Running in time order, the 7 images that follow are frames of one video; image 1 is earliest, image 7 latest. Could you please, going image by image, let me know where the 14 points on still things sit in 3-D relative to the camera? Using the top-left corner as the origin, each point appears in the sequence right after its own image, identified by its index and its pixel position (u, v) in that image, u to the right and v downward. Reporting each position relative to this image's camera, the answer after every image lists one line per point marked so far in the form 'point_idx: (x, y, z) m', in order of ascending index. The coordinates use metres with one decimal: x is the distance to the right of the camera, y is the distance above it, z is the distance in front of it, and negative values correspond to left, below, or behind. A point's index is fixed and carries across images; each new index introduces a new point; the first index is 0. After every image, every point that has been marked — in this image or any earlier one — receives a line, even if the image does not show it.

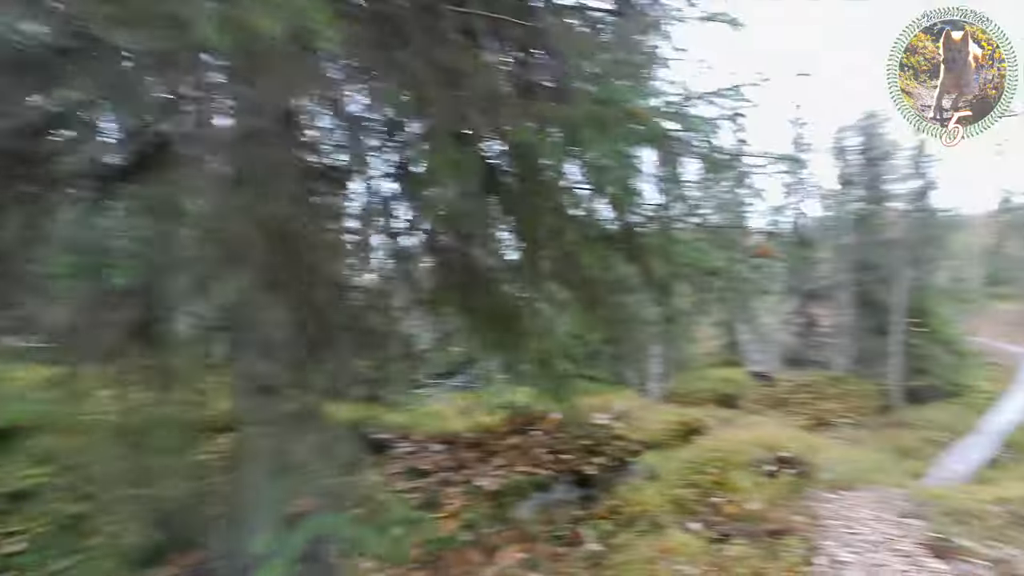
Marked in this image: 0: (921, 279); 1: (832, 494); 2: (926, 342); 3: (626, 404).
0: (+11.6, +0.2, +16.2) m
1: (+4.1, -2.7, +7.3) m
2: (+11.7, -1.5, +16.1) m
3: (+2.9, -3.0, +14.3) m
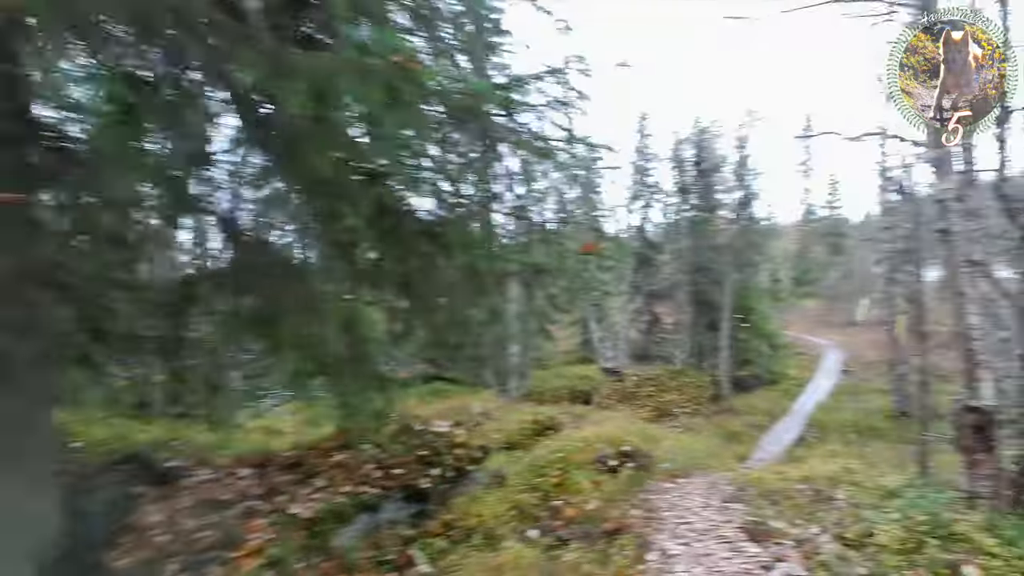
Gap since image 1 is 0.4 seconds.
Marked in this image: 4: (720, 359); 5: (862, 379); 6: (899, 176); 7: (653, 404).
0: (+7.4, +0.2, +18.0) m
1: (+2.1, -2.6, +7.6) m
2: (+7.5, -1.5, +18.0) m
3: (-0.7, -3.0, +14.2) m
4: (+6.1, -2.1, +16.7) m
5: (+10.7, -2.8, +17.4) m
6: (+6.9, +2.0, +10.2) m
7: (+3.7, -3.1, +14.9) m
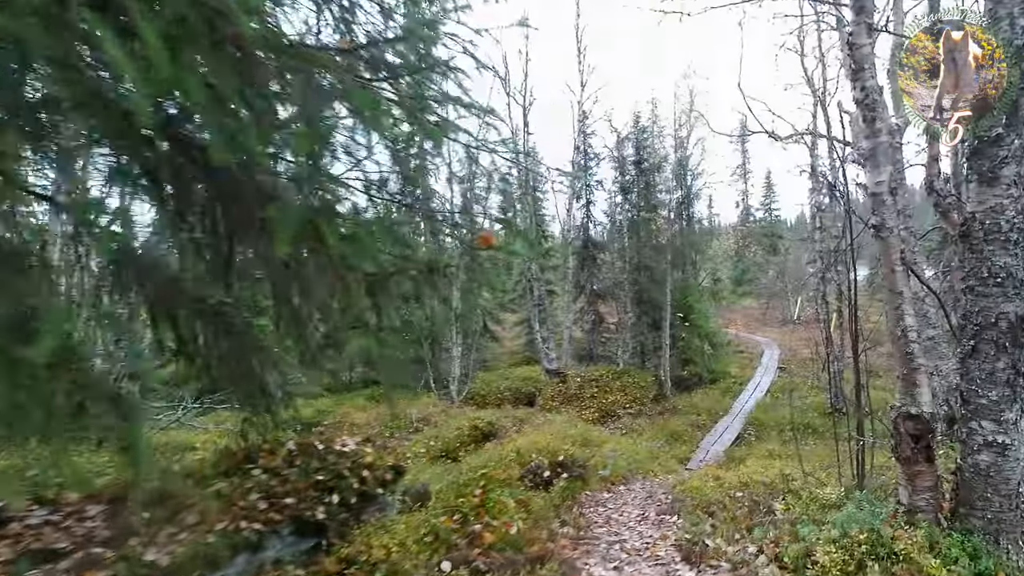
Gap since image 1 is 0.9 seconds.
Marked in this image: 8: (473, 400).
0: (+5.5, +0.3, +18.1) m
1: (+1.2, -2.6, +7.3) m
2: (+5.6, -1.5, +18.1) m
3: (-2.2, -3.0, +13.7) m
4: (+4.4, -2.1, +16.7) m
5: (+8.9, -2.8, +17.8) m
6: (+5.8, +2.0, +10.3) m
7: (+2.2, -3.1, +14.7) m
8: (-1.1, -3.3, +16.7) m
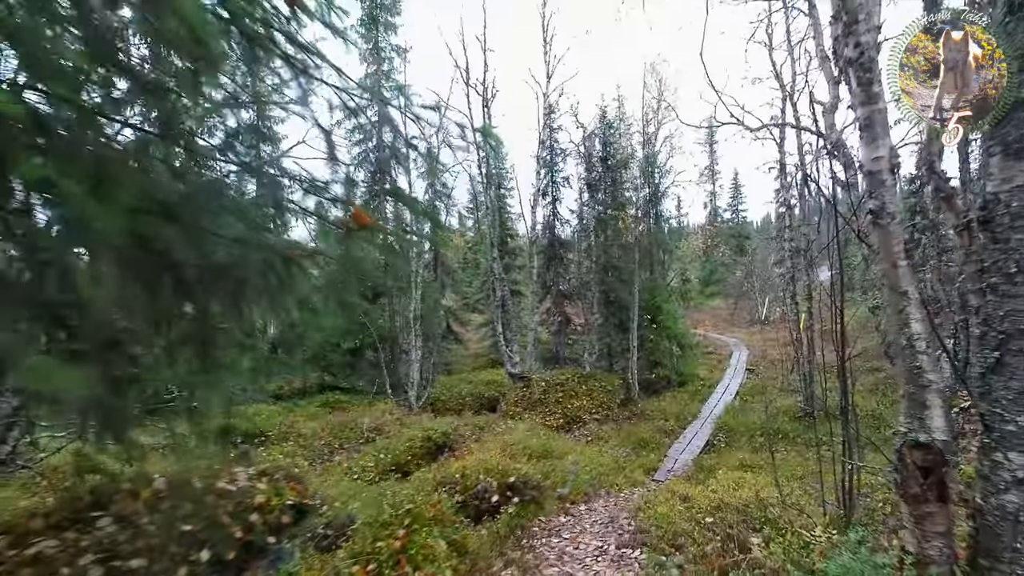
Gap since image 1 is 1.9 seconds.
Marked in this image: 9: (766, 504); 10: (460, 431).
0: (+4.4, +0.3, +17.6) m
1: (+0.6, -2.6, +6.6) m
2: (+4.5, -1.5, +17.6) m
3: (-3.1, -3.0, +12.8) m
4: (+3.4, -2.1, +16.2) m
5: (+7.8, -2.8, +17.4) m
6: (+5.0, +2.0, +9.8) m
7: (+1.2, -3.1, +14.1) m
8: (-2.2, -3.3, +15.8) m
9: (+2.8, -2.3, +6.3) m
10: (-1.1, -3.1, +11.8) m
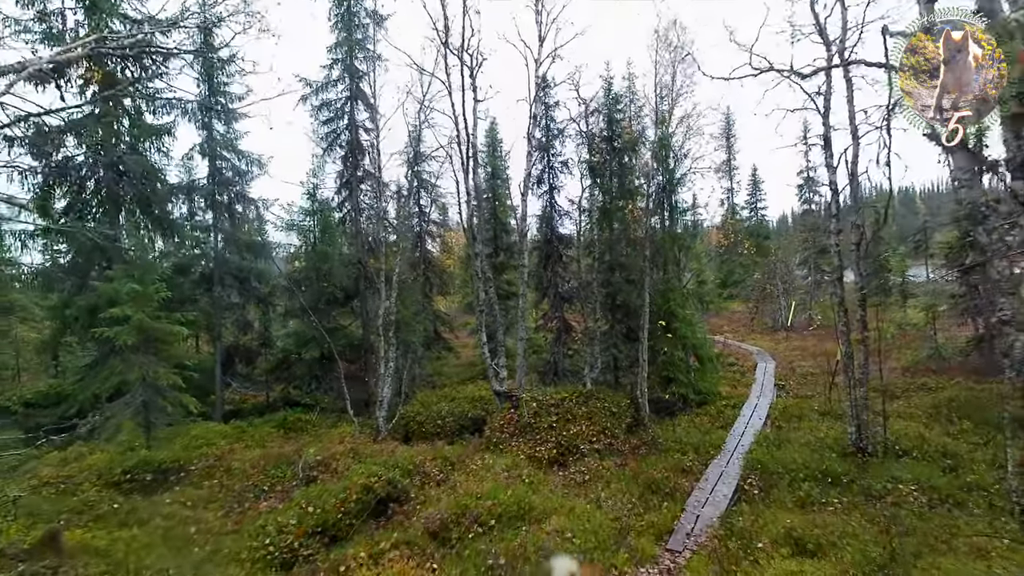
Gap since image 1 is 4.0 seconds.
0: (+4.1, +0.2, +15.1) m
1: (+0.1, -2.7, +4.1) m
2: (+4.2, -1.6, +15.0) m
3: (-3.5, -3.0, +10.4) m
4: (+3.1, -2.1, +13.6) m
5: (+7.5, -2.9, +14.8) m
6: (+4.6, +2.0, +7.3) m
7: (+0.9, -3.1, +11.6) m
8: (-2.5, -3.3, +13.4) m
9: (+2.3, -2.4, +3.8) m
10: (-1.5, -3.1, +9.4) m
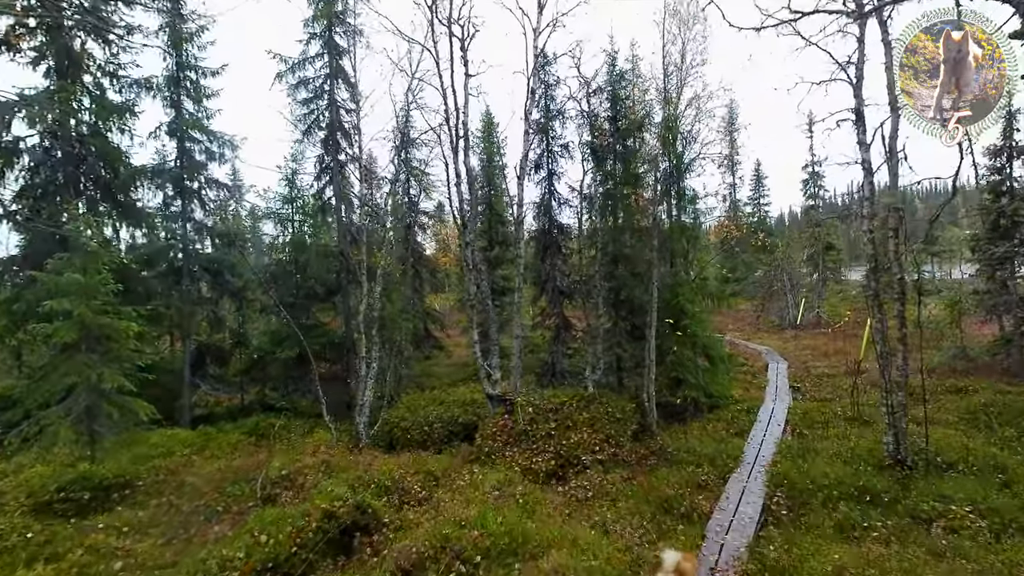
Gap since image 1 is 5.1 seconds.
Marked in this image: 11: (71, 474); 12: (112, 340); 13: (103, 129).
0: (+4.0, +0.3, +13.9) m
1: (0.0, -2.5, +2.9) m
2: (+4.1, -1.4, +13.8) m
3: (-3.6, -2.9, +9.1) m
4: (+2.9, -2.0, +12.4) m
5: (+7.4, -2.7, +13.6) m
6: (+4.5, +2.1, +6.1) m
7: (+0.8, -3.0, +10.4) m
8: (-2.6, -3.1, +12.2) m
9: (+2.2, -2.2, +2.6) m
10: (-1.6, -2.9, +8.2) m
11: (-6.8, -2.9, +8.8) m
12: (-6.8, -0.9, +9.7) m
13: (-10.0, +3.9, +13.8) m
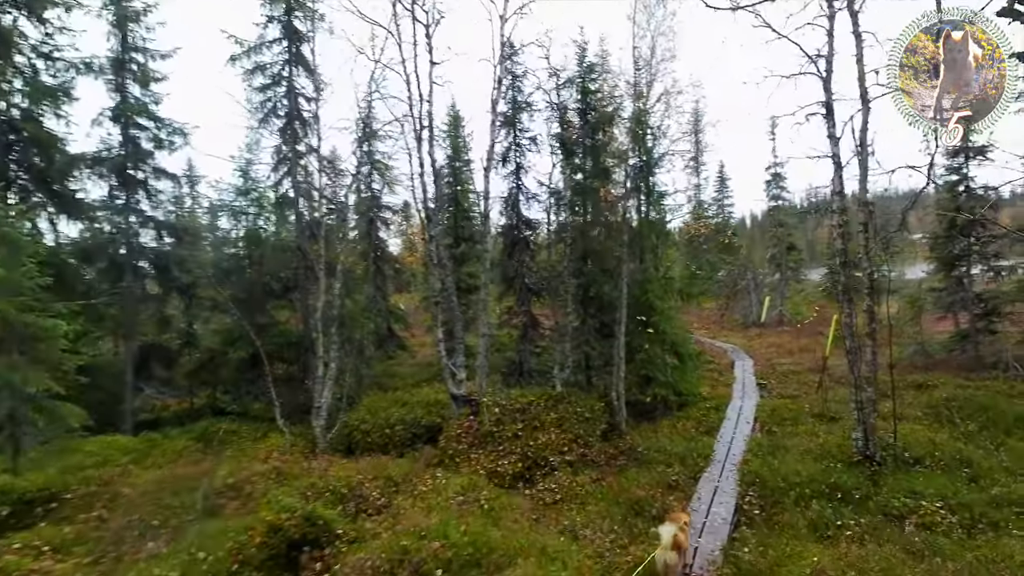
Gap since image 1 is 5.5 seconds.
0: (+3.2, +0.4, +13.7) m
1: (-0.2, -2.4, +2.5) m
2: (+3.3, -1.4, +13.6) m
3: (-4.1, -2.8, +8.5) m
4: (+2.2, -1.9, +12.1) m
5: (+6.6, -2.6, +13.6) m
6: (+4.1, +2.2, +5.9) m
7: (+0.2, -2.9, +10.0) m
8: (-3.3, -3.1, +11.6) m
9: (+2.0, -2.1, +2.3) m
10: (-2.1, -2.8, +7.6) m
11: (-7.3, -2.8, +7.9) m
12: (-7.4, -0.8, +8.9) m
13: (-10.8, +4.0, +12.8) m
